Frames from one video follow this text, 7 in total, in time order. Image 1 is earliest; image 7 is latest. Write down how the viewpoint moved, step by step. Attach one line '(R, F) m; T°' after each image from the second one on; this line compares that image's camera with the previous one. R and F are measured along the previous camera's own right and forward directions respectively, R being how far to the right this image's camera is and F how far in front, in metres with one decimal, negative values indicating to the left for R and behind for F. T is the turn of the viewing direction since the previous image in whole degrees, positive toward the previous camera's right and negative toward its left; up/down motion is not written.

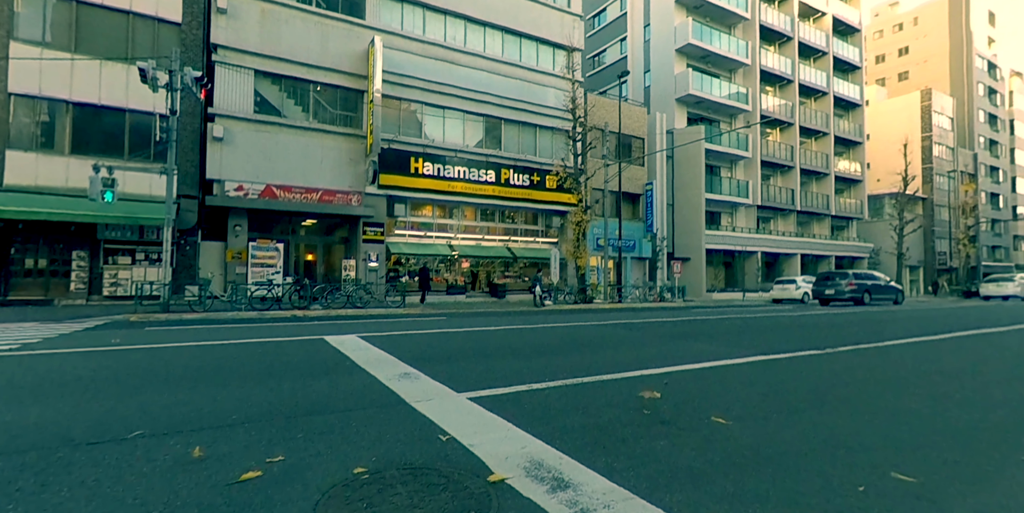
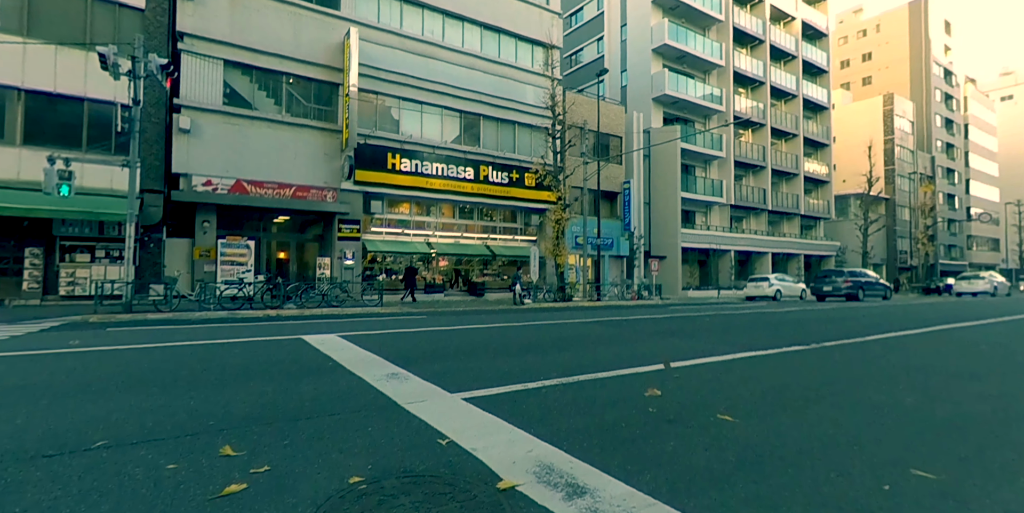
(-0.2, +0.2) m; +3°
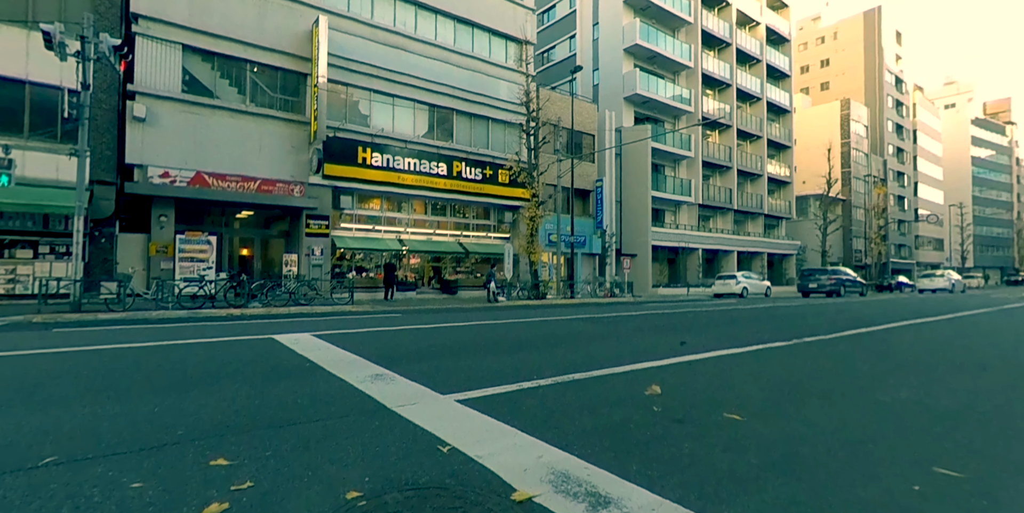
(-0.3, +0.3) m; +4°
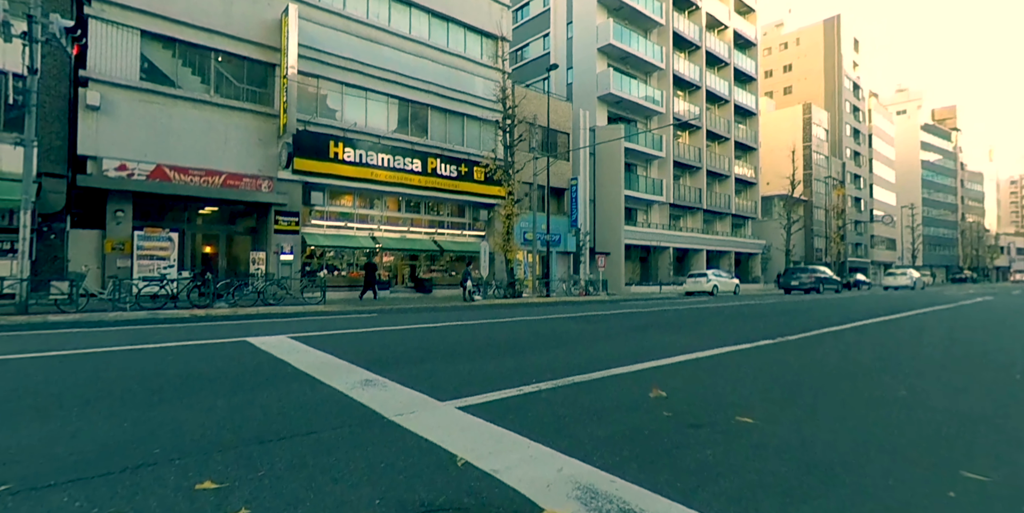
(-0.3, +0.2) m; +3°
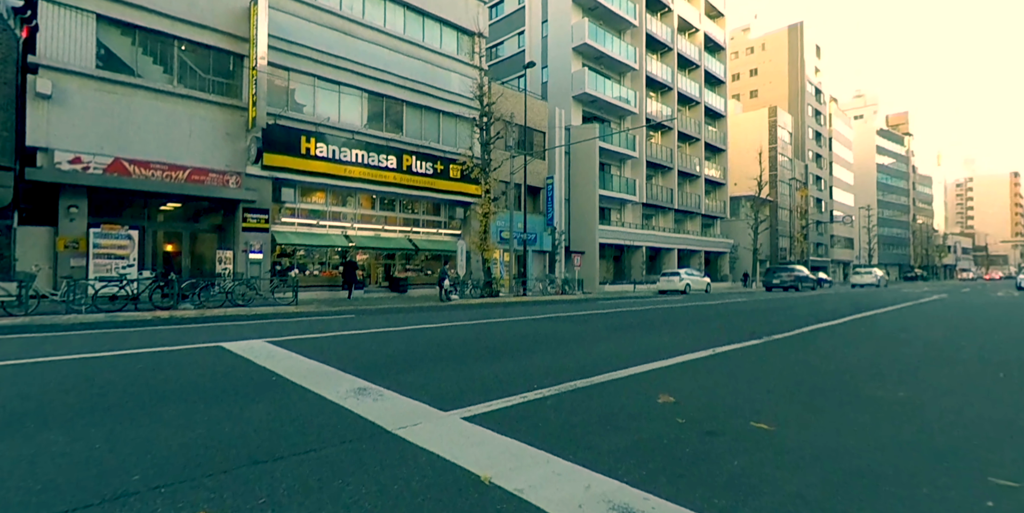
(-0.3, +0.2) m; +3°
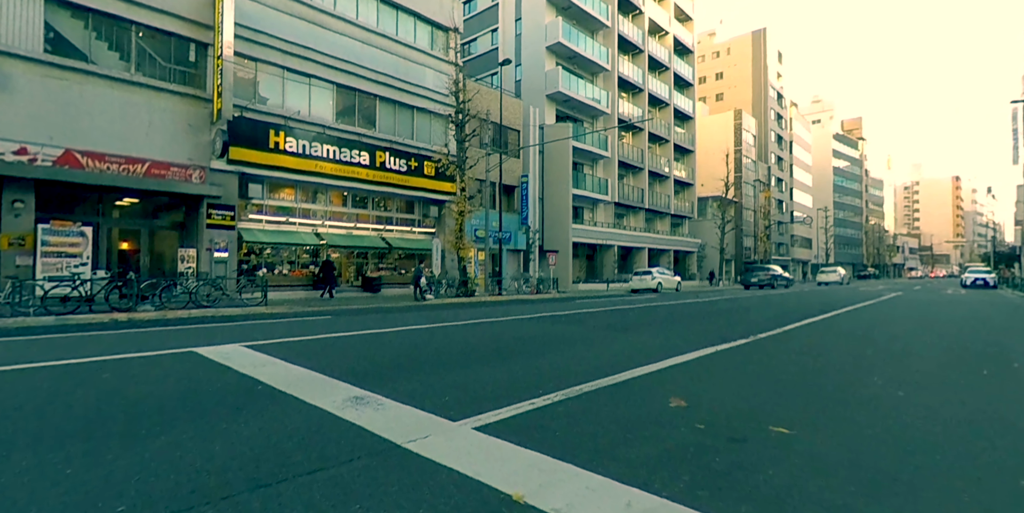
(-0.3, +0.2) m; +4°
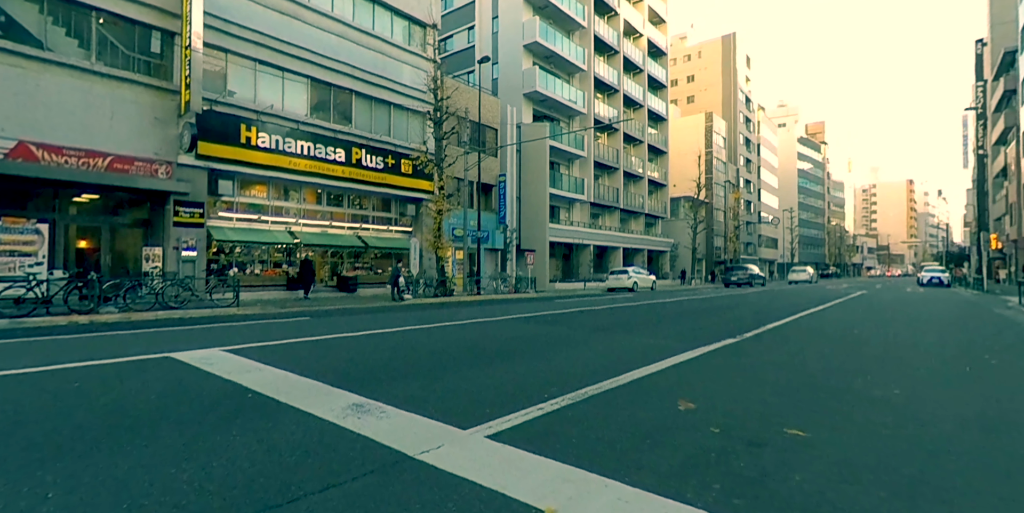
(-0.3, +0.2) m; +3°
